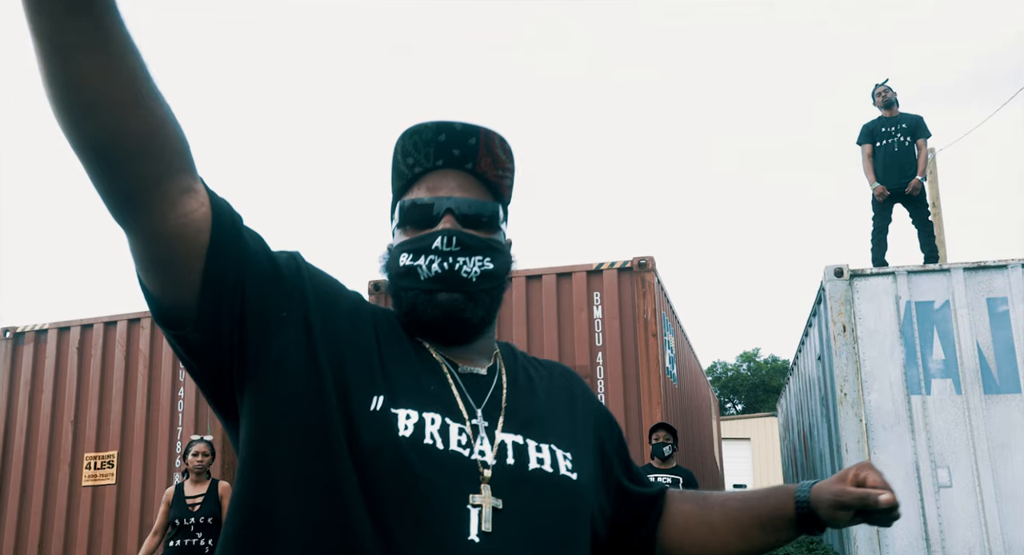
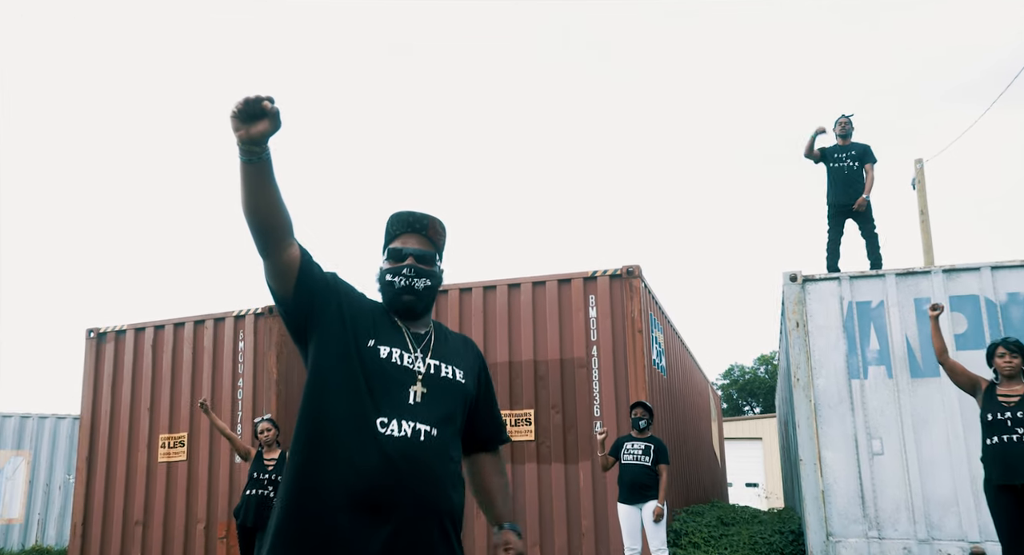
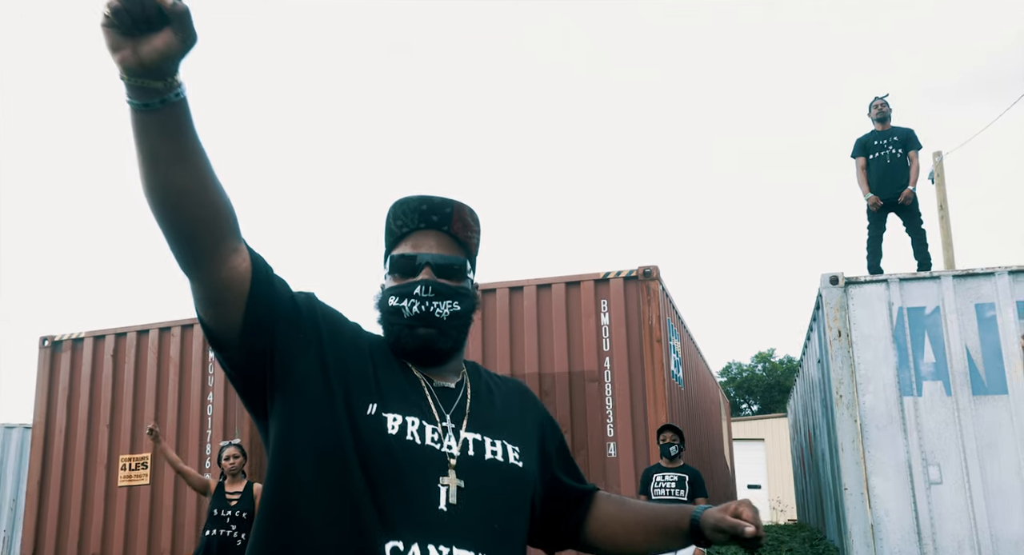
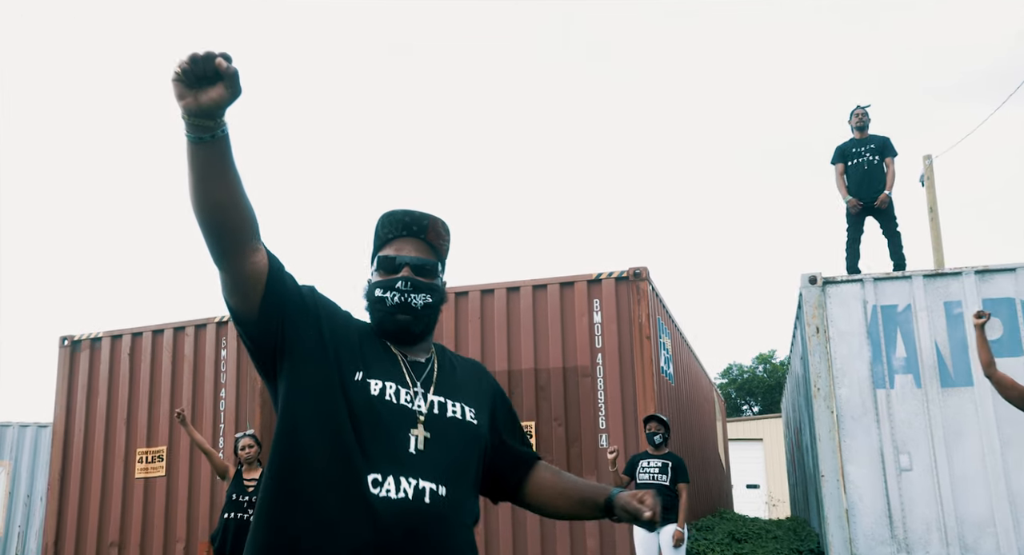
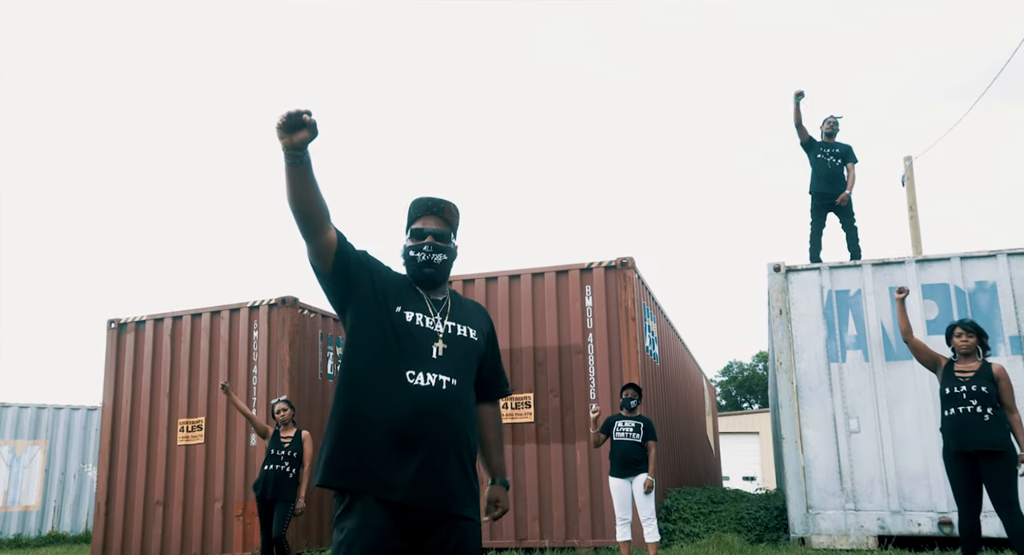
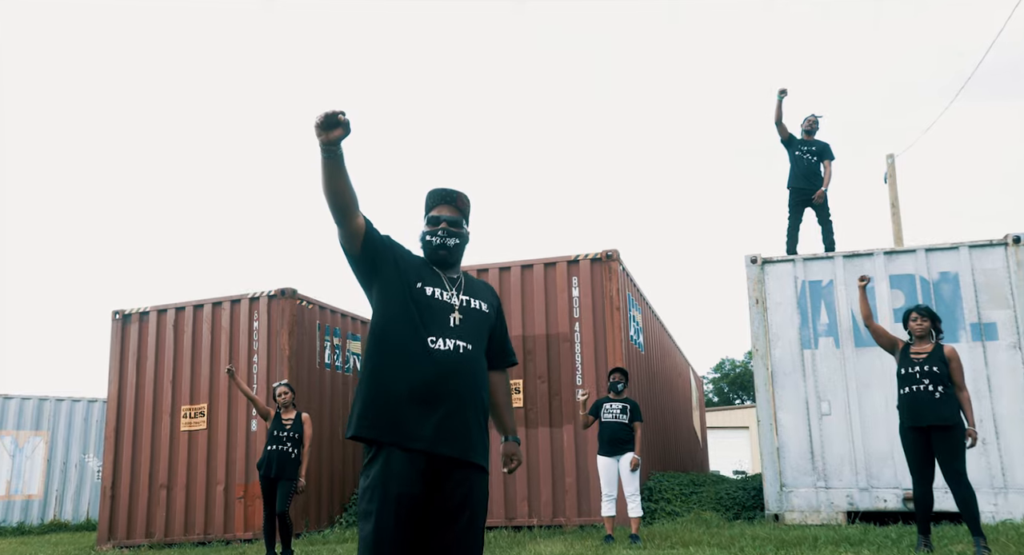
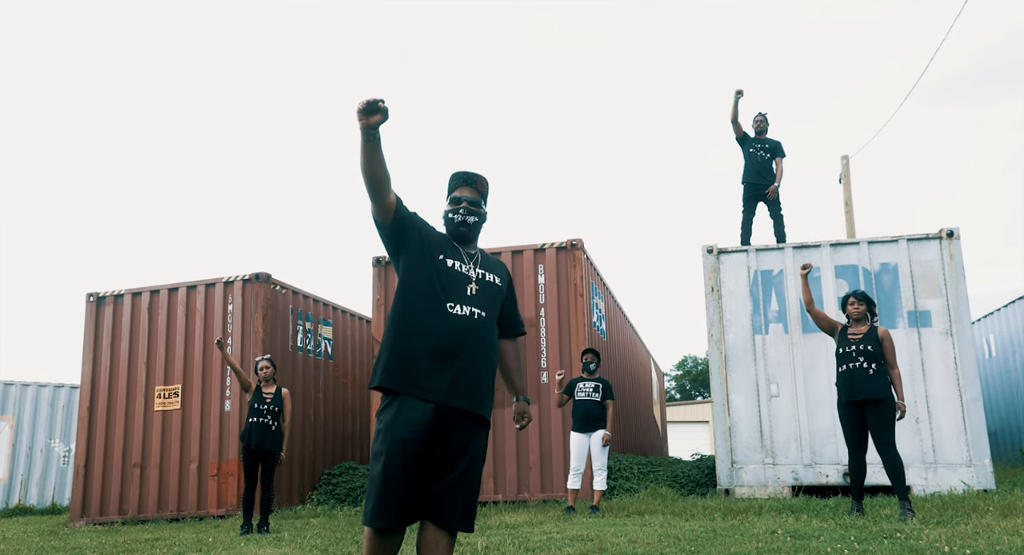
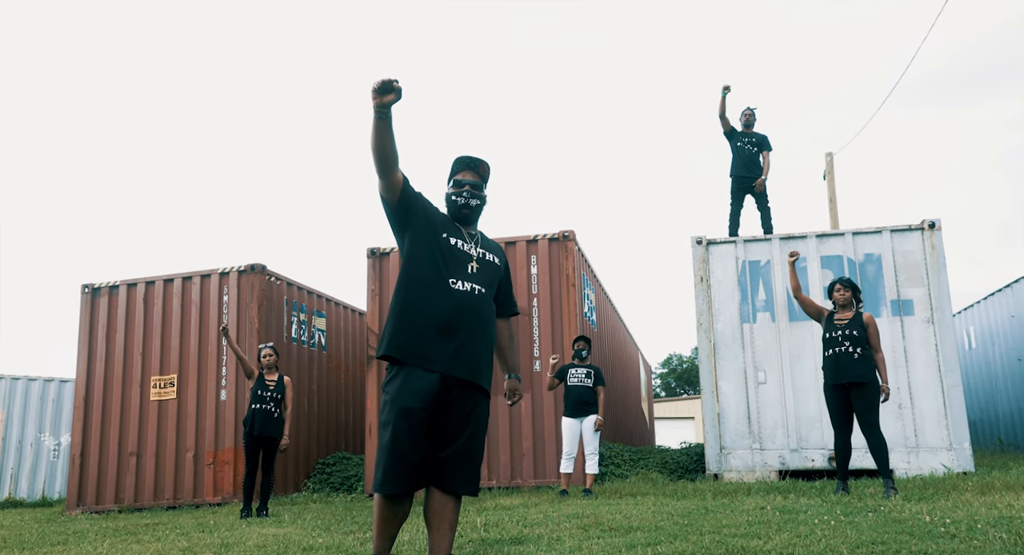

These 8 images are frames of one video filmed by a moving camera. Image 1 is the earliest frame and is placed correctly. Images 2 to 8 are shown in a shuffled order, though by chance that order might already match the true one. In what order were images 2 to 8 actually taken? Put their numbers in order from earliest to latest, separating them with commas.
3, 4, 2, 5, 6, 7, 8
